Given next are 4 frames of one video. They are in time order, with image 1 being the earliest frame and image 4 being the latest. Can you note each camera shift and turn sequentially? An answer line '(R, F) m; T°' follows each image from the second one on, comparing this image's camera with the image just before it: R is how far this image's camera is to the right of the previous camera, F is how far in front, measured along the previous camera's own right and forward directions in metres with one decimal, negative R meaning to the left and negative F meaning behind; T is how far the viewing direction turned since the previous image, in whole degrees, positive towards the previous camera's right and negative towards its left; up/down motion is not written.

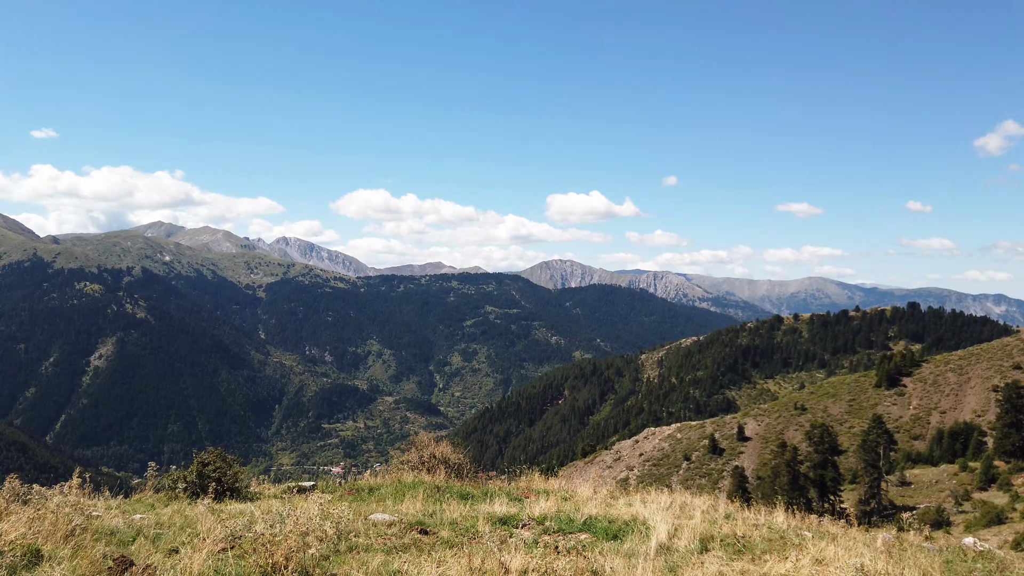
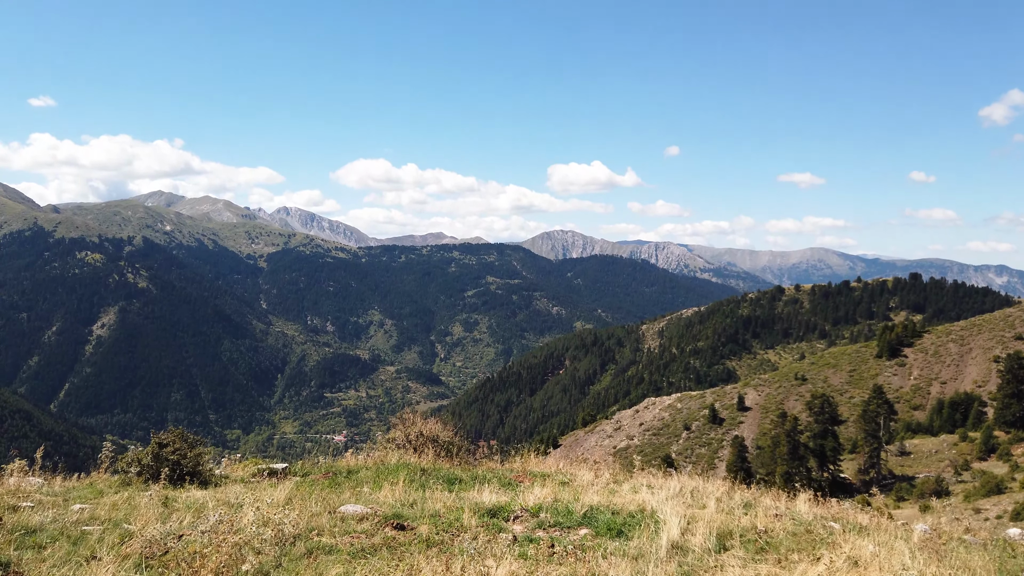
(+0.2, +1.3) m; 0°
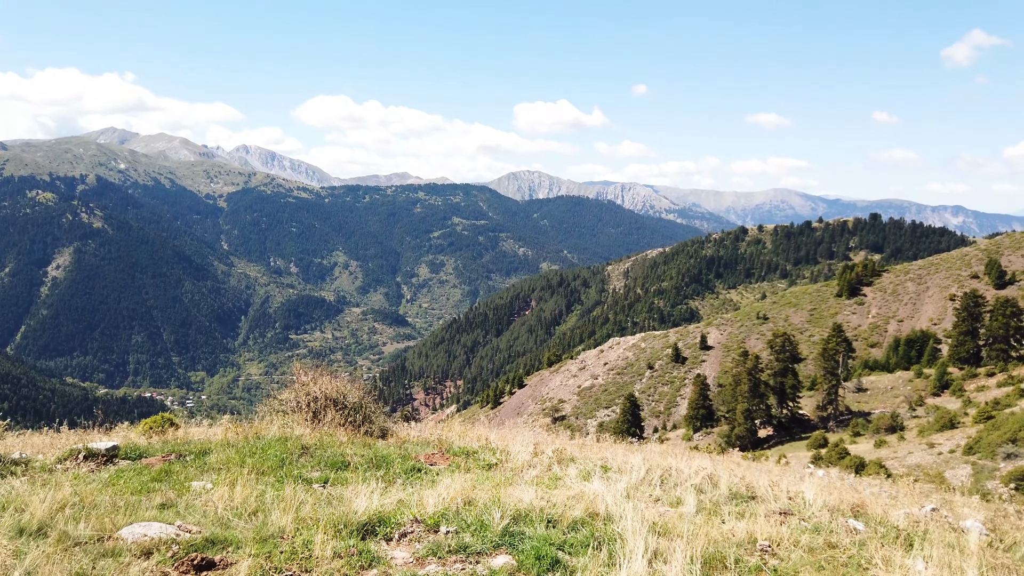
(+0.9, +3.1) m; +3°
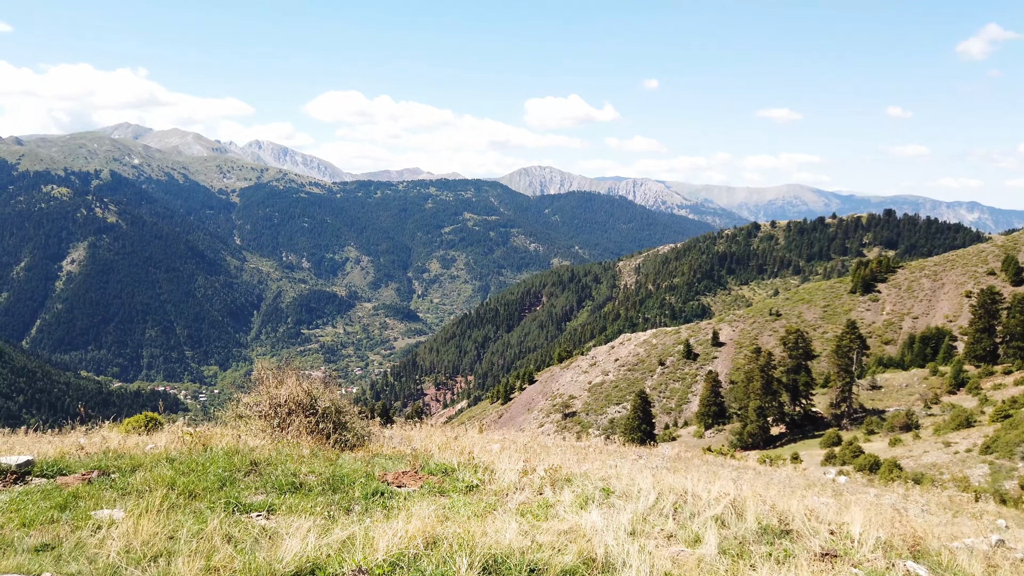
(+0.3, +1.2) m; -1°
